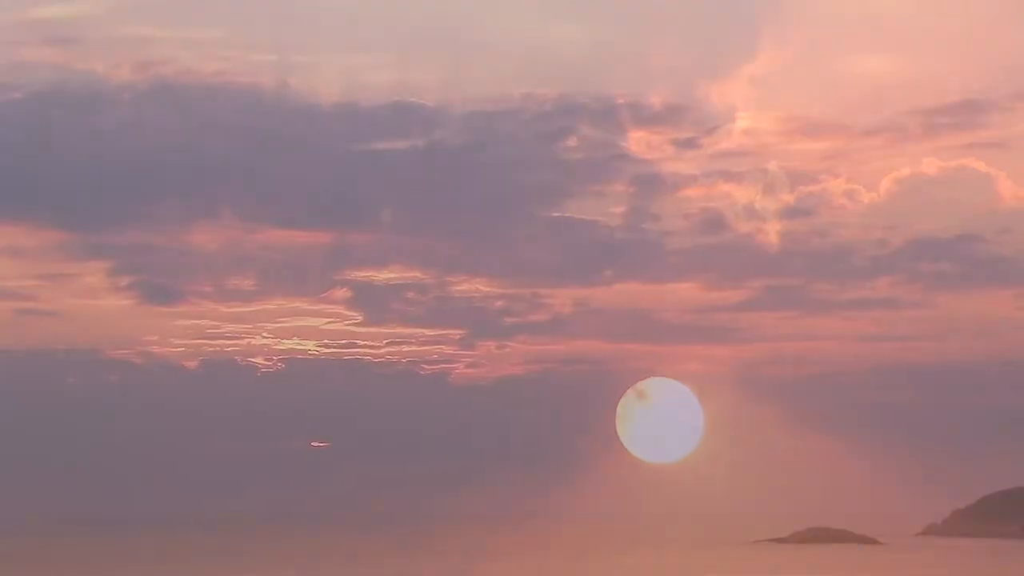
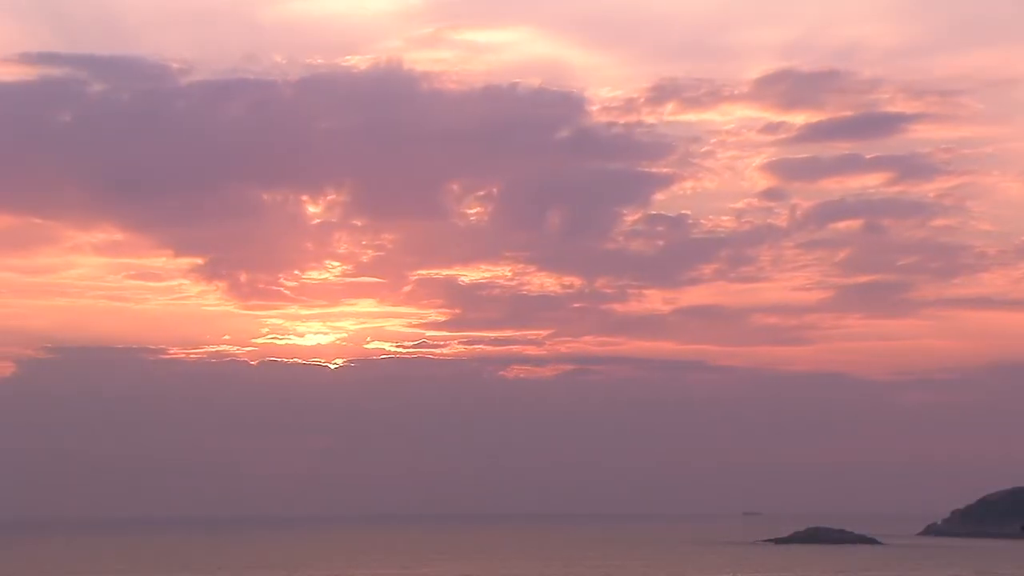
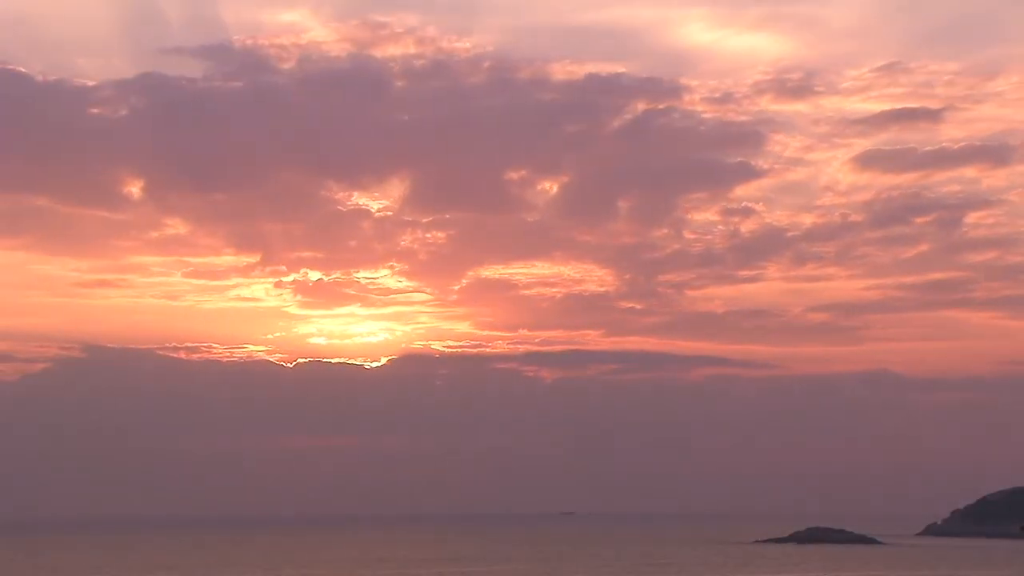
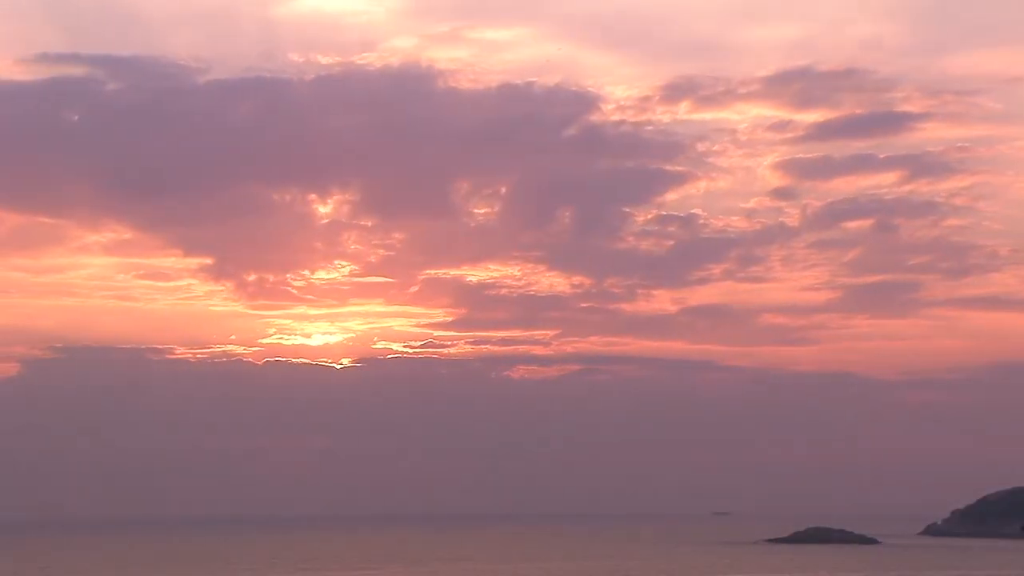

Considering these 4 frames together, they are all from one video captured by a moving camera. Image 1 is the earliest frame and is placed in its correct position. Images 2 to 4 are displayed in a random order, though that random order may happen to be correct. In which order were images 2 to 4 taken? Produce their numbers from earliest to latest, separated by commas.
2, 4, 3
